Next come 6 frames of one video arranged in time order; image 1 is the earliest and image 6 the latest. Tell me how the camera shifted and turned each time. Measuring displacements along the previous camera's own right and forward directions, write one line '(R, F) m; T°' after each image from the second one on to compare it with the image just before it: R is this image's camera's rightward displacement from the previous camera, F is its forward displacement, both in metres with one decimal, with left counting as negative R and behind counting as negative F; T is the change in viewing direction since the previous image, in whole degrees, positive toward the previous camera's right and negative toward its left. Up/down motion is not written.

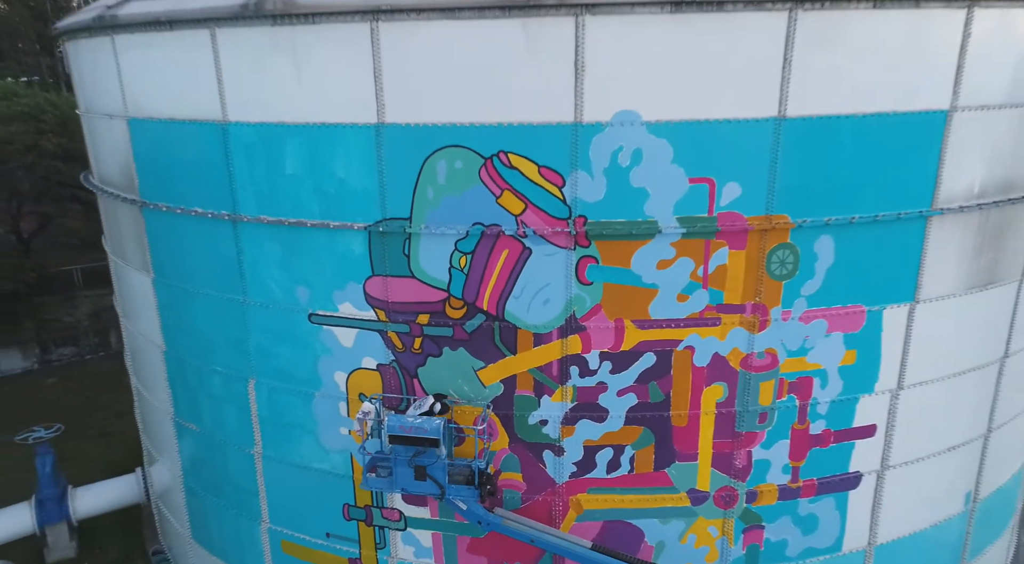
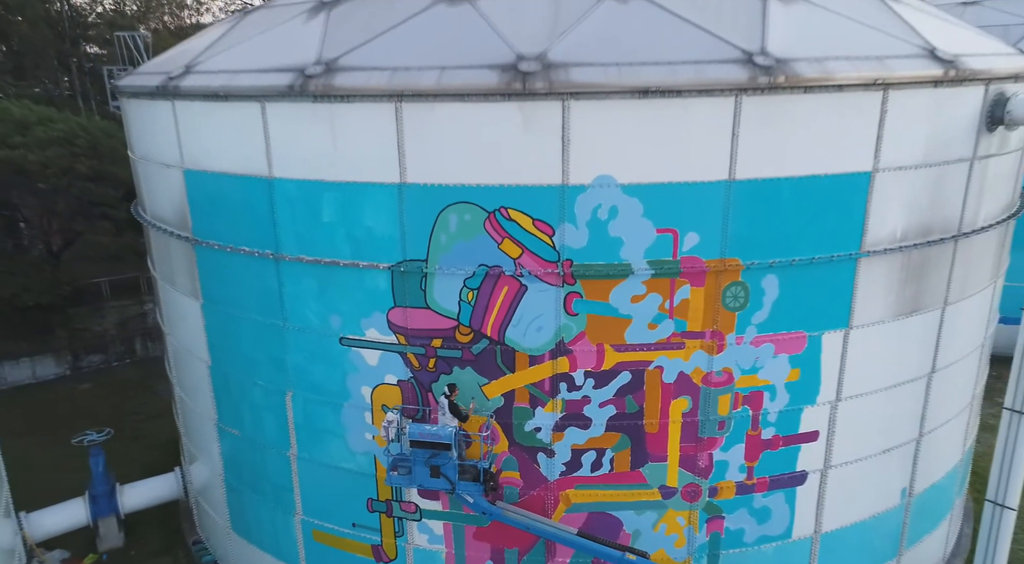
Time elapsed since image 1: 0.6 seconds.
(0.0, -1.1) m; 0°
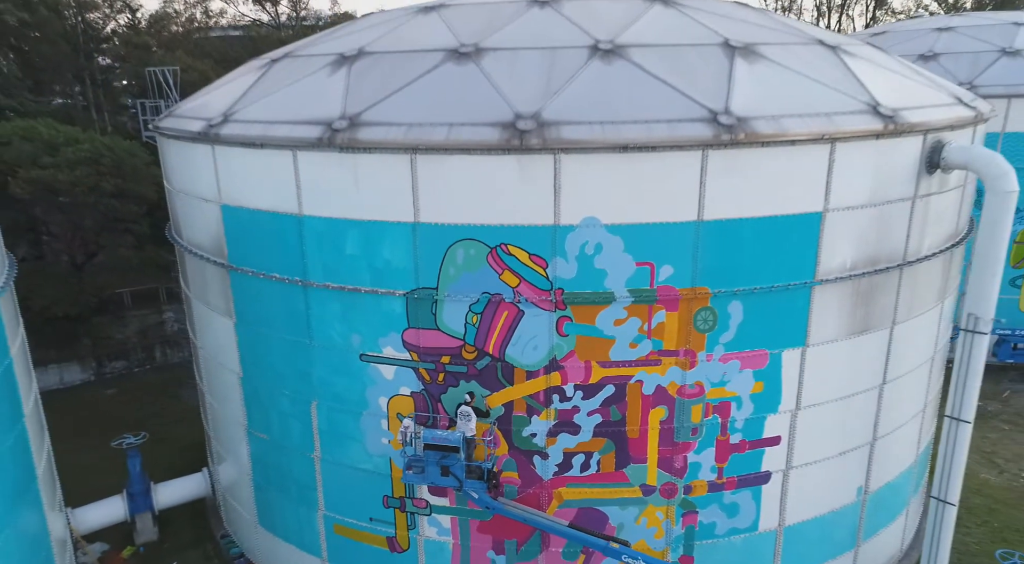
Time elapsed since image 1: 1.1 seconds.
(0.0, -1.0) m; 0°
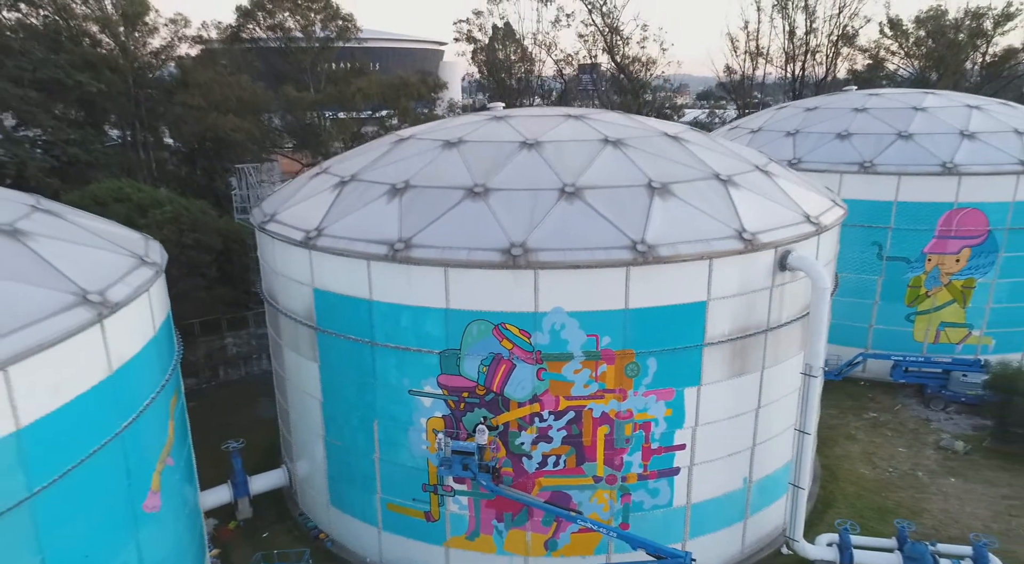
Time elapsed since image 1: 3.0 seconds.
(+0.1, -4.1) m; 0°
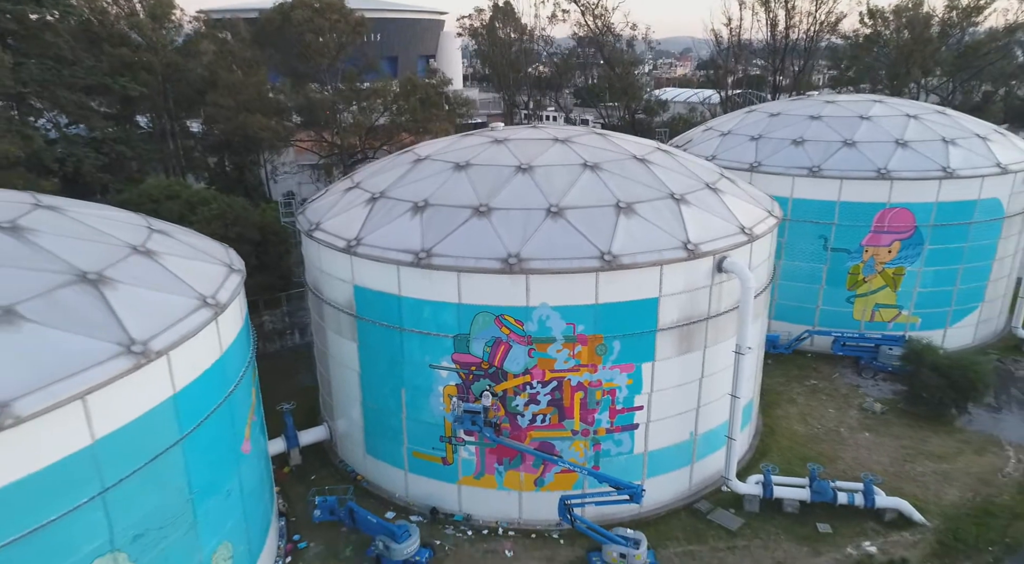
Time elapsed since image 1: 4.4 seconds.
(+0.1, -3.4) m; 0°
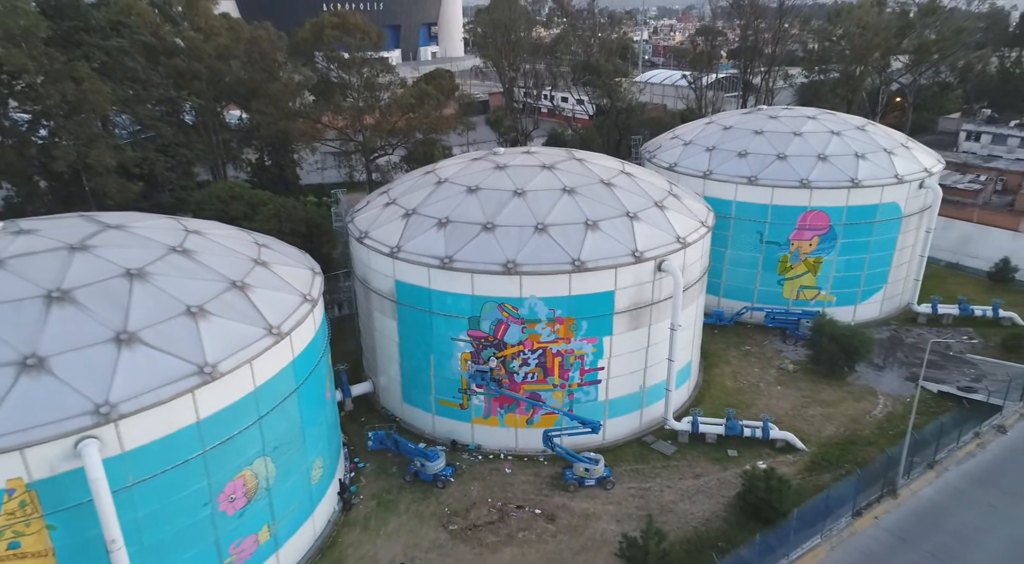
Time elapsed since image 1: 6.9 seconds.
(+0.1, -5.9) m; 0°
